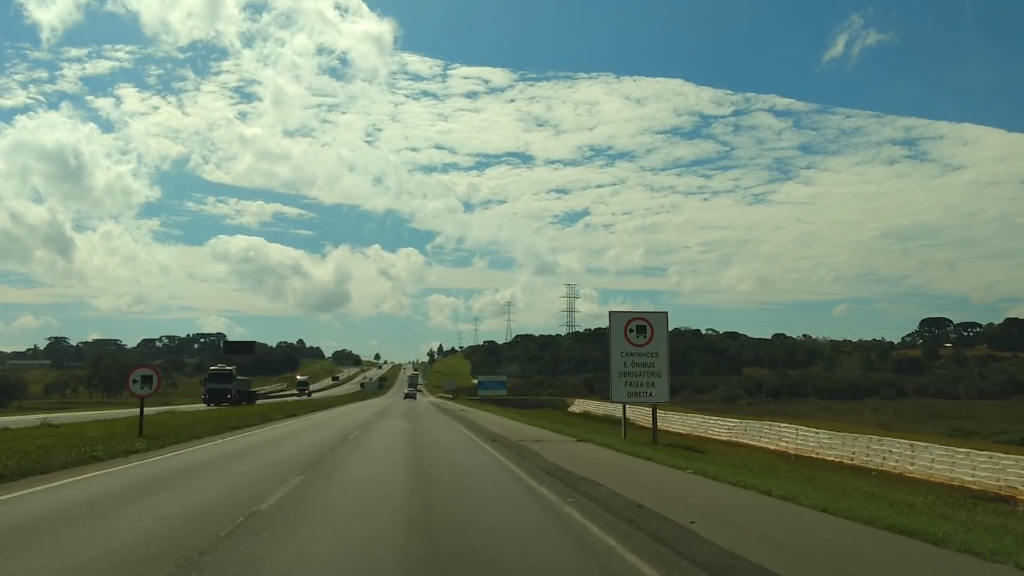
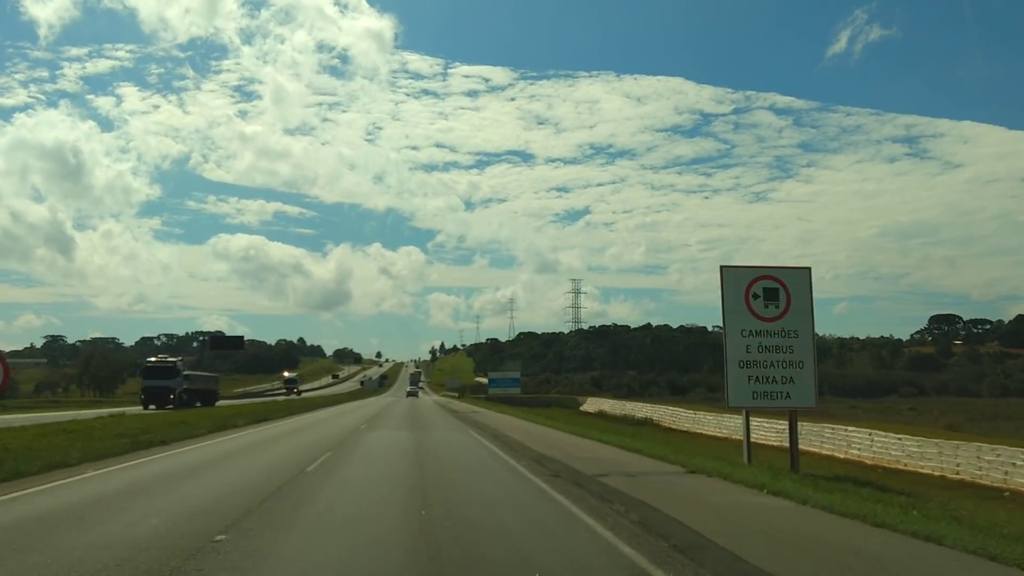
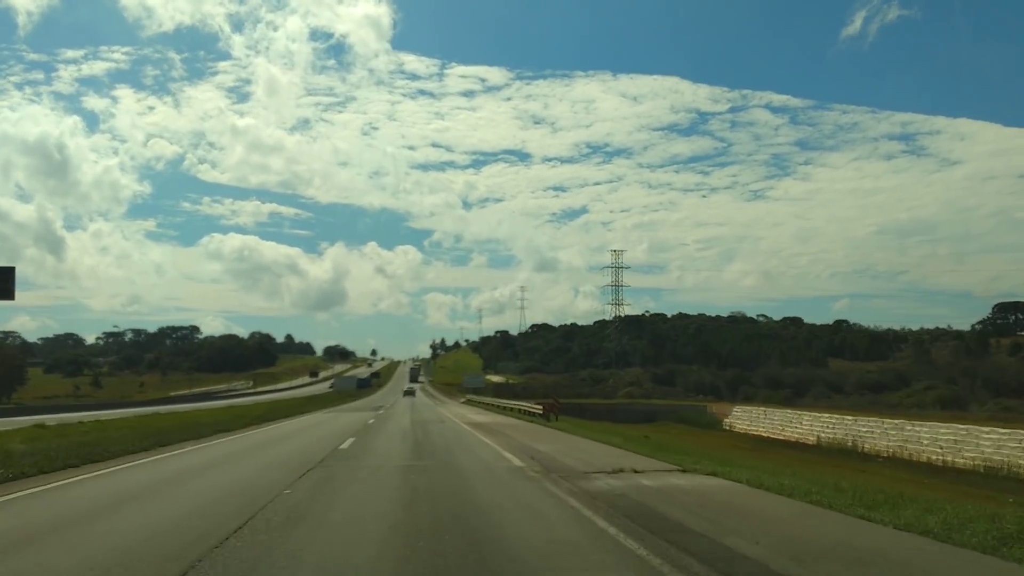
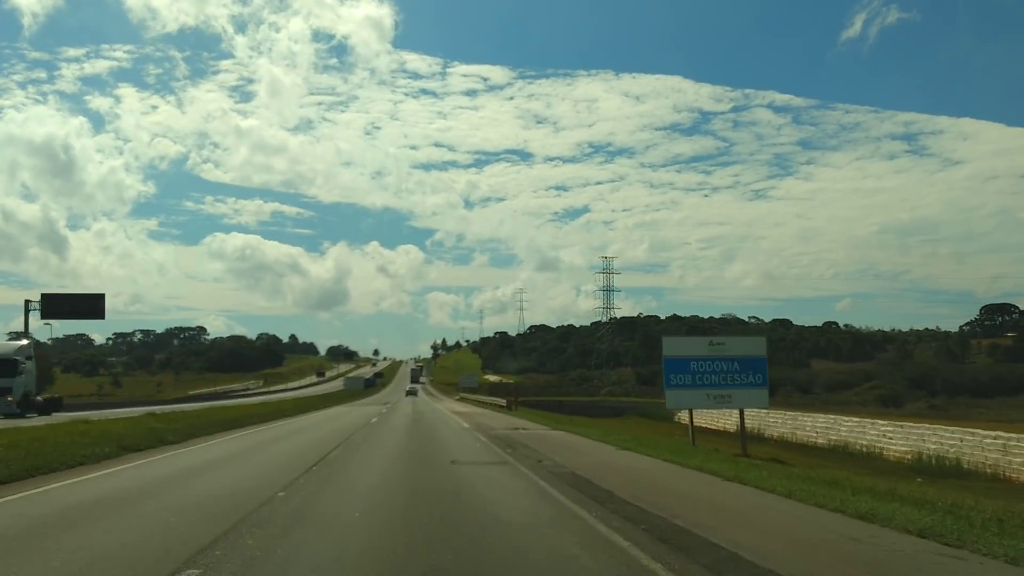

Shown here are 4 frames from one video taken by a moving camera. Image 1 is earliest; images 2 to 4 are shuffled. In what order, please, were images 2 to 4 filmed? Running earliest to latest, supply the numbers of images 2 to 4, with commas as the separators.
2, 4, 3
